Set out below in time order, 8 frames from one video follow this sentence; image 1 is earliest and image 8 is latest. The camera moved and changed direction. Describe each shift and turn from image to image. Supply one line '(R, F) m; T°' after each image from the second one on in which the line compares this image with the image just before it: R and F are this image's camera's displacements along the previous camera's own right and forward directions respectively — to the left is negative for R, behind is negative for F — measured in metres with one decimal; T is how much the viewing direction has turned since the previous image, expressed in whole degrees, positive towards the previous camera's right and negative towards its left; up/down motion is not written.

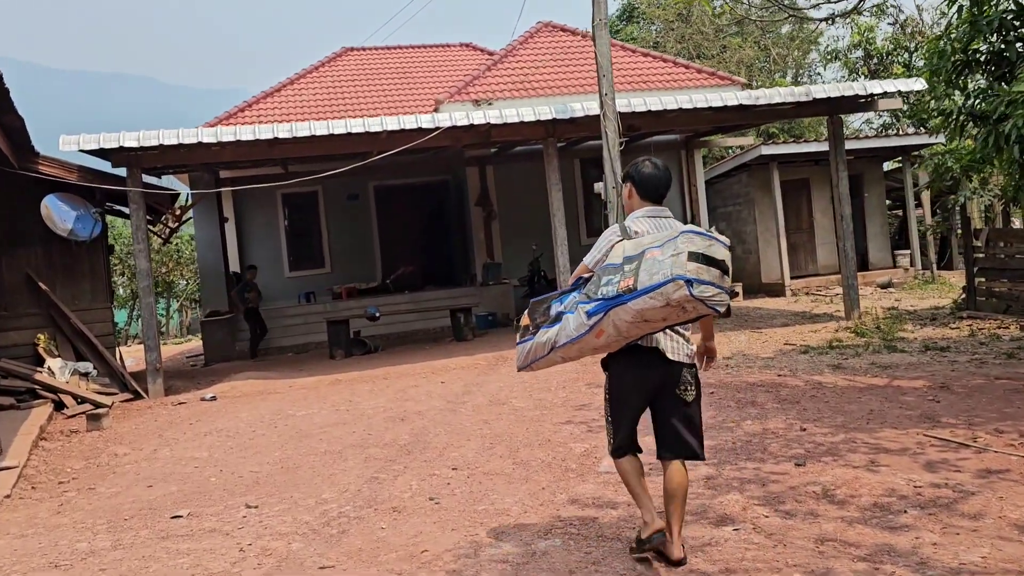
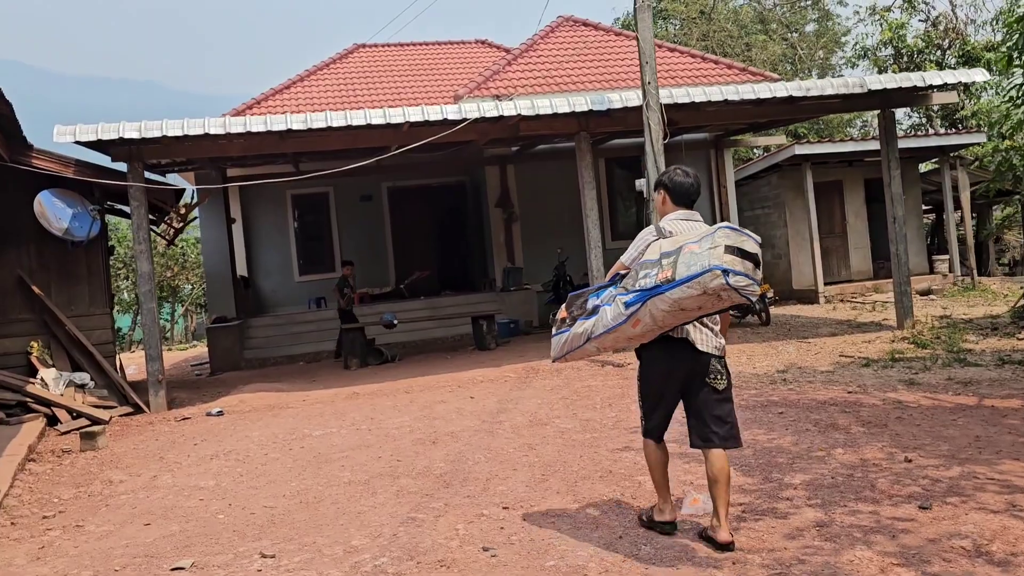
(-0.3, +0.7) m; 0°
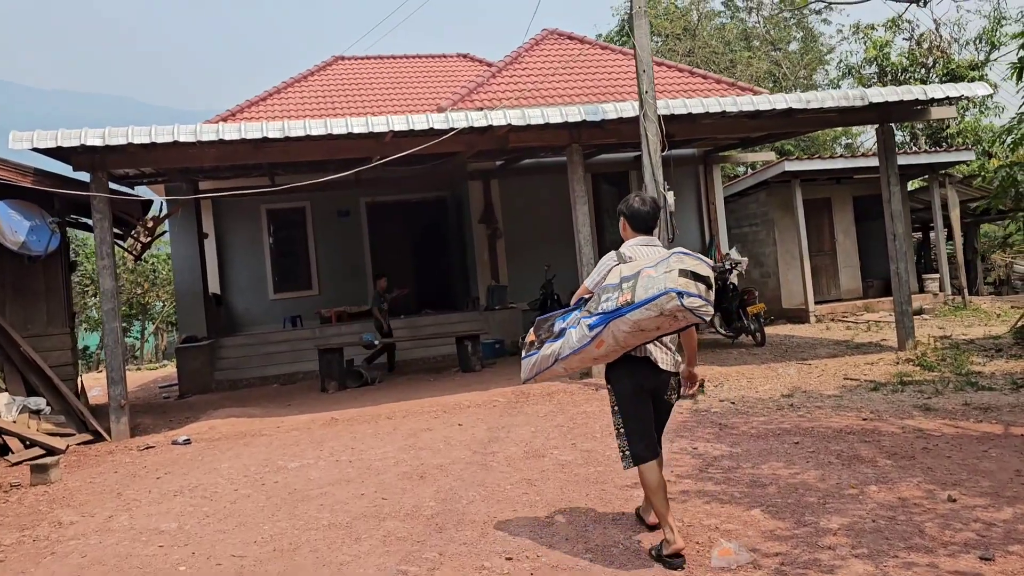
(-0.1, +0.5) m; +2°
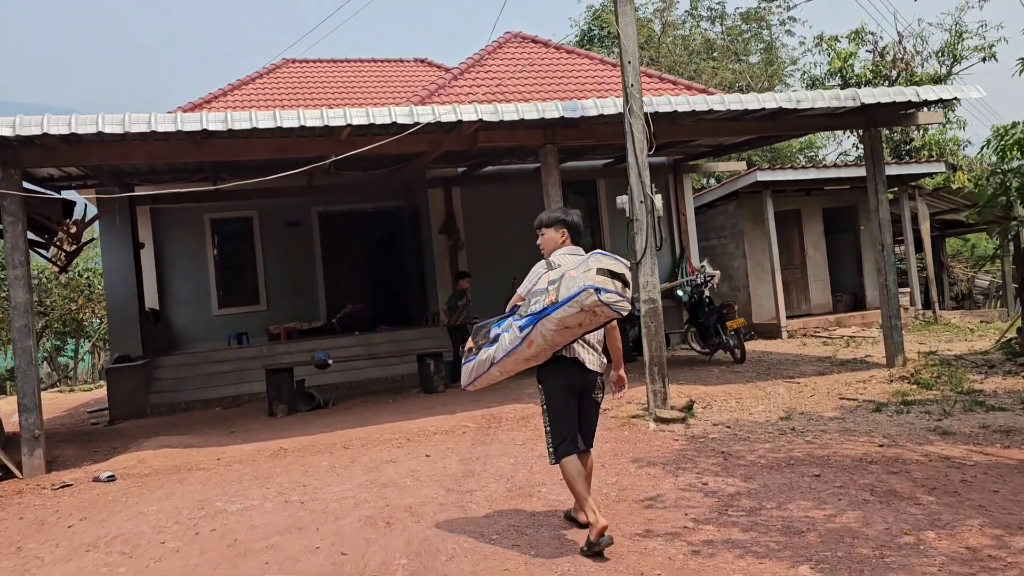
(-0.2, +0.7) m; +3°
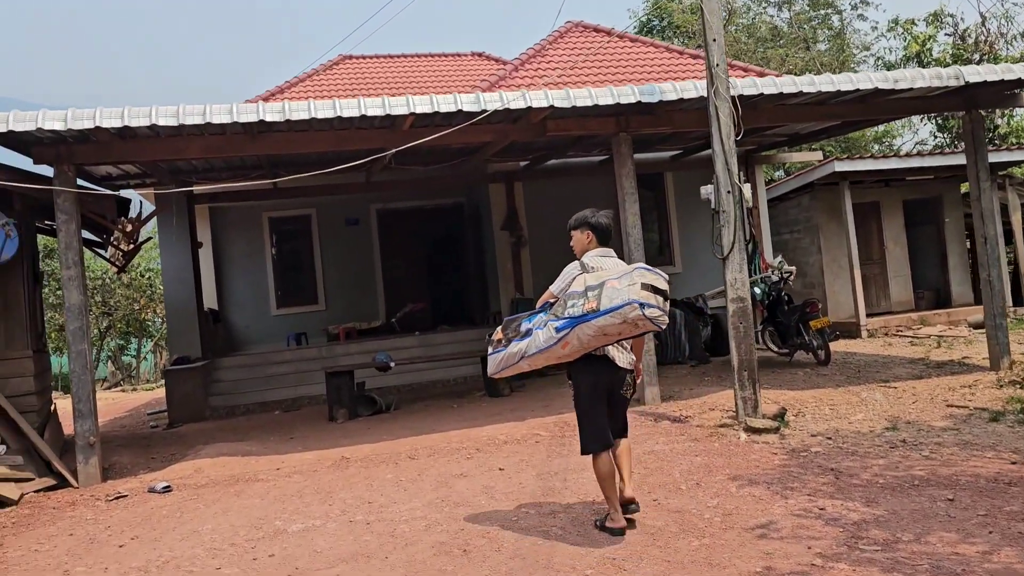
(-0.2, +0.5) m; -4°
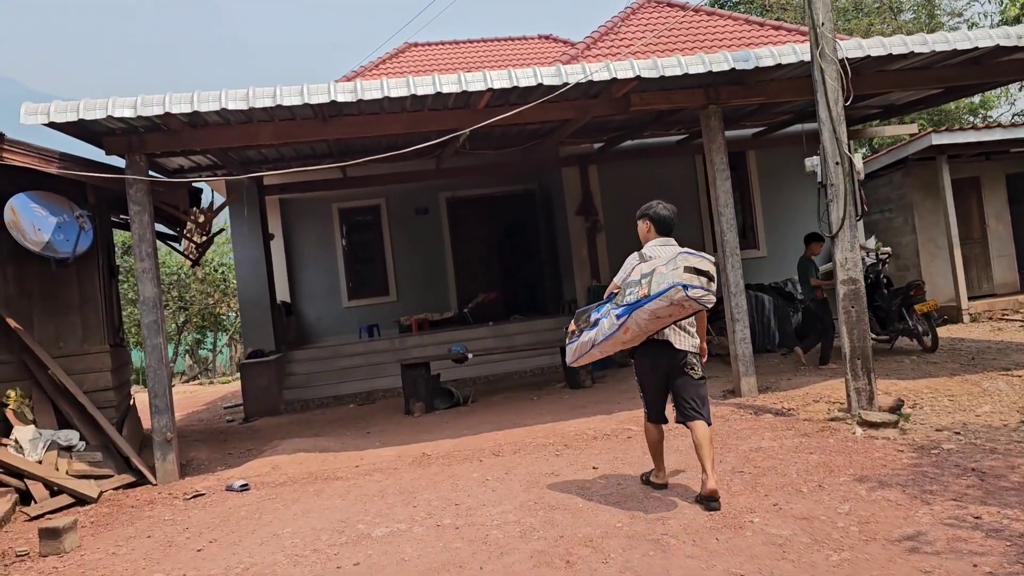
(-0.2, +0.4) m; -4°
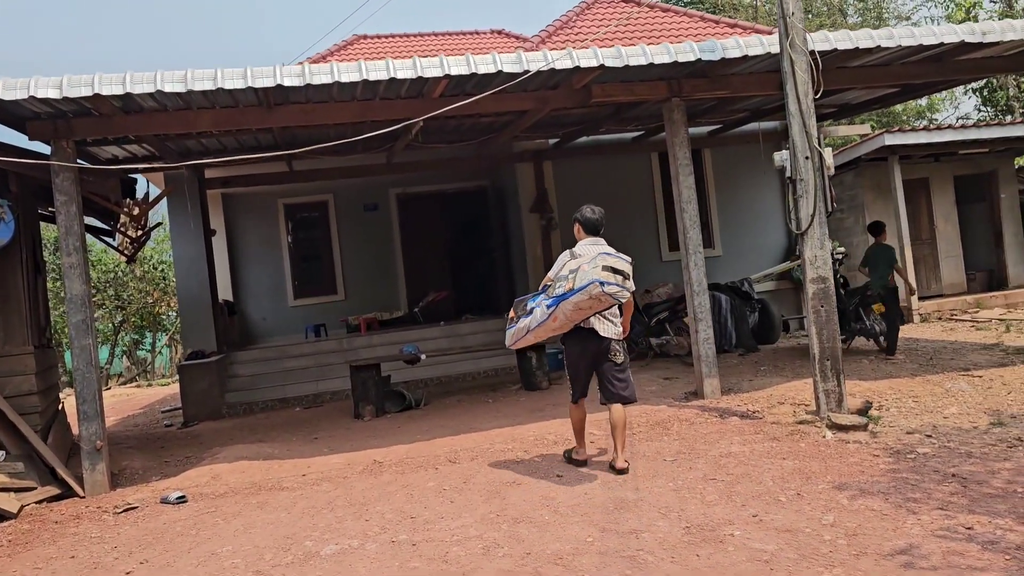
(-0.1, +0.3) m; +3°
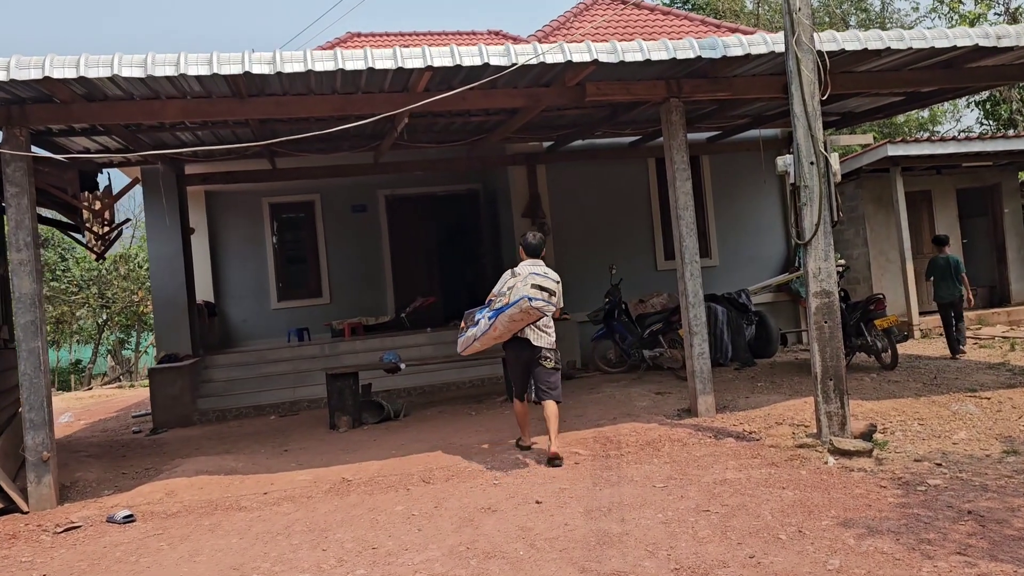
(+0.1, +0.4) m; 0°
